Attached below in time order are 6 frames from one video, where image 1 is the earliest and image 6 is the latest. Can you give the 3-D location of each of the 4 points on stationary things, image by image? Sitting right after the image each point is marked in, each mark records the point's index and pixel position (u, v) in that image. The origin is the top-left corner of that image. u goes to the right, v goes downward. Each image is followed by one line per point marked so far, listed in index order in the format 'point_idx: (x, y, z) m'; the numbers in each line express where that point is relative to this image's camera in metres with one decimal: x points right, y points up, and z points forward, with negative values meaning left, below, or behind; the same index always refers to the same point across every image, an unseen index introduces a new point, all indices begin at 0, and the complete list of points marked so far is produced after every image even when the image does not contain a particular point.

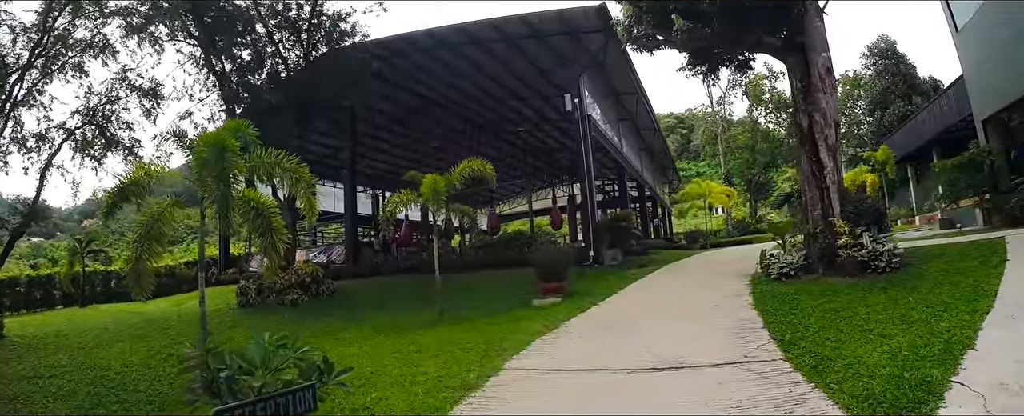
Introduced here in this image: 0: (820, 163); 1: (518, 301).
0: (+4.2, +0.6, +8.1) m
1: (+0.1, -1.5, +9.8) m
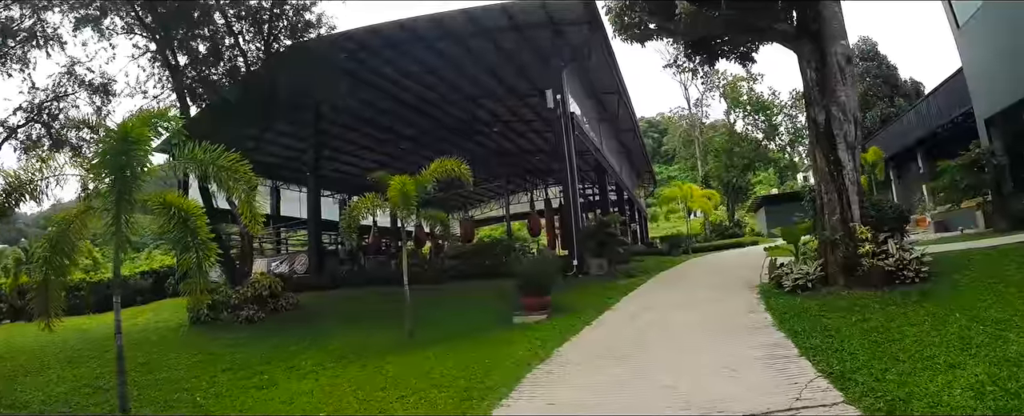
0: (+4.0, +0.5, +7.3) m
1: (-0.2, -1.6, +8.7) m
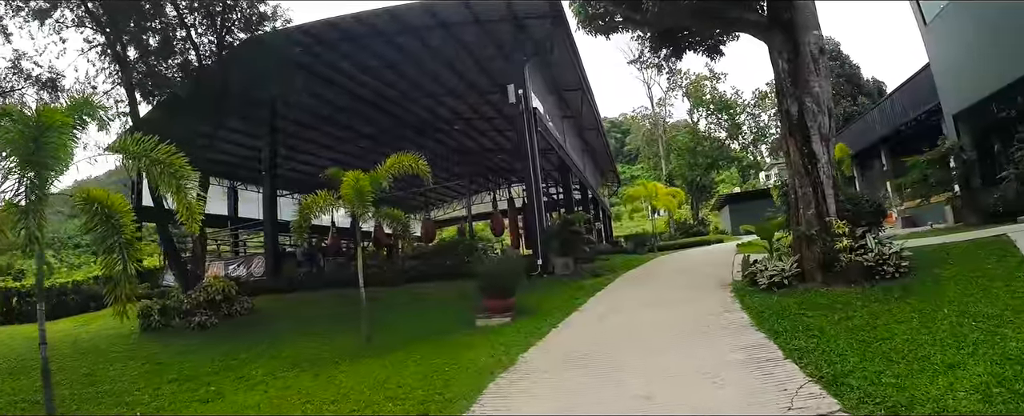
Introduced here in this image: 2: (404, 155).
0: (+3.6, +0.6, +7.0) m
1: (-0.7, -1.6, +8.2) m
2: (-1.5, +0.8, +8.3) m
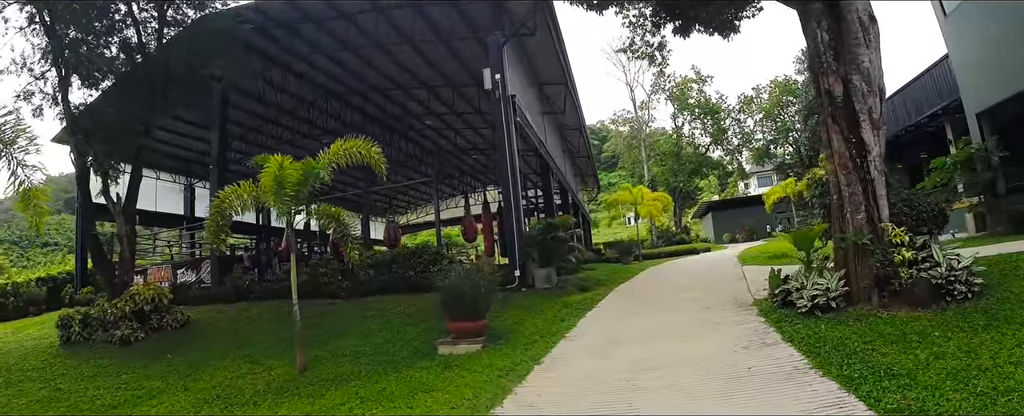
0: (+3.3, +0.6, +5.6) m
1: (-1.0, -1.6, +6.6) m
2: (-1.8, +0.8, +6.7) m
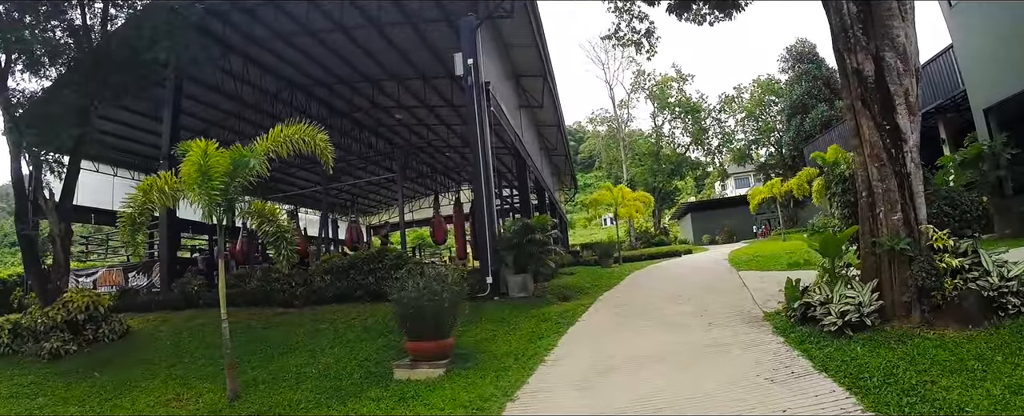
0: (+3.1, +0.6, +4.7) m
1: (-1.3, -1.5, +5.6) m
2: (-2.1, +0.8, +5.7) m
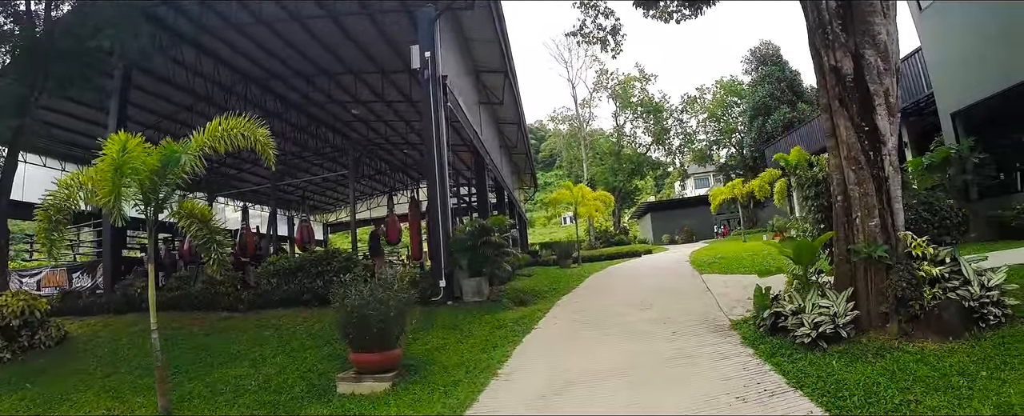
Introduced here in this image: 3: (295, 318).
0: (+2.8, +0.6, +4.5) m
1: (-1.6, -1.5, +5.1) m
2: (-2.4, +0.8, +5.2) m
3: (-3.0, -1.5, +8.2) m
